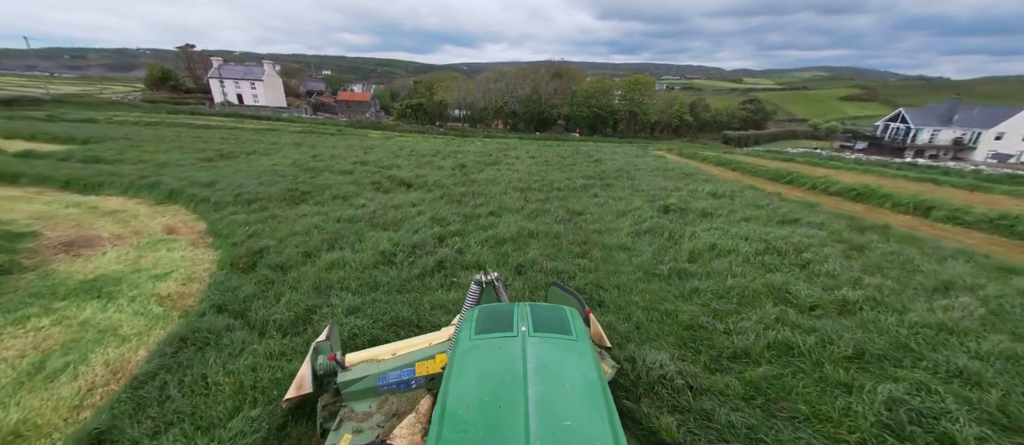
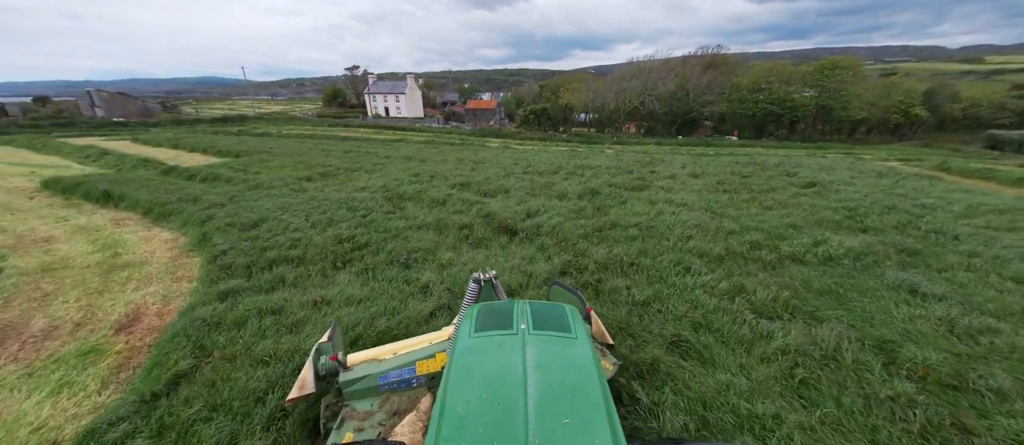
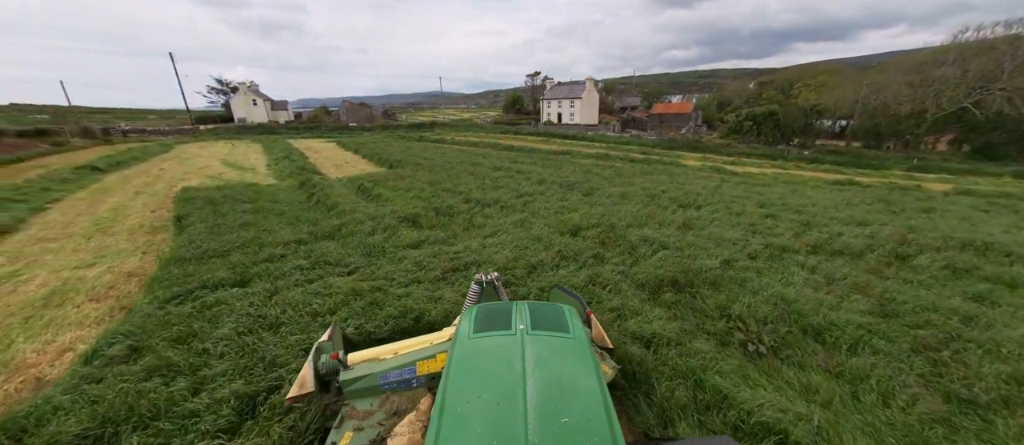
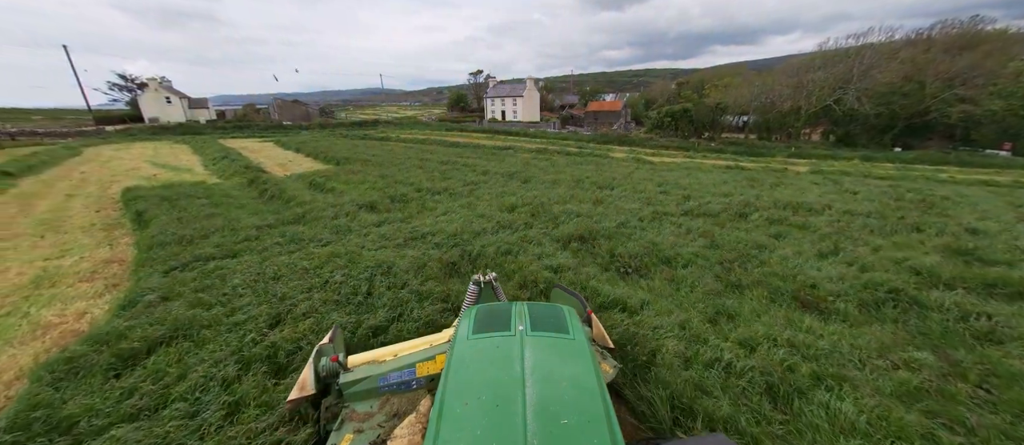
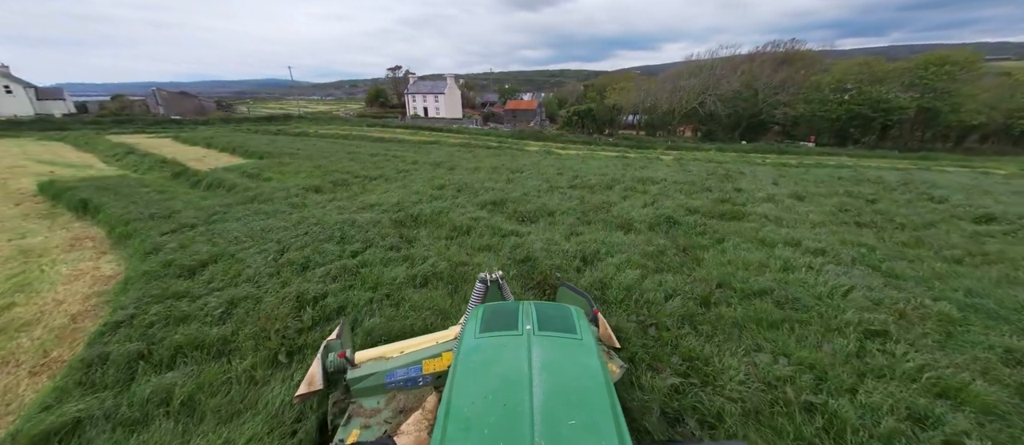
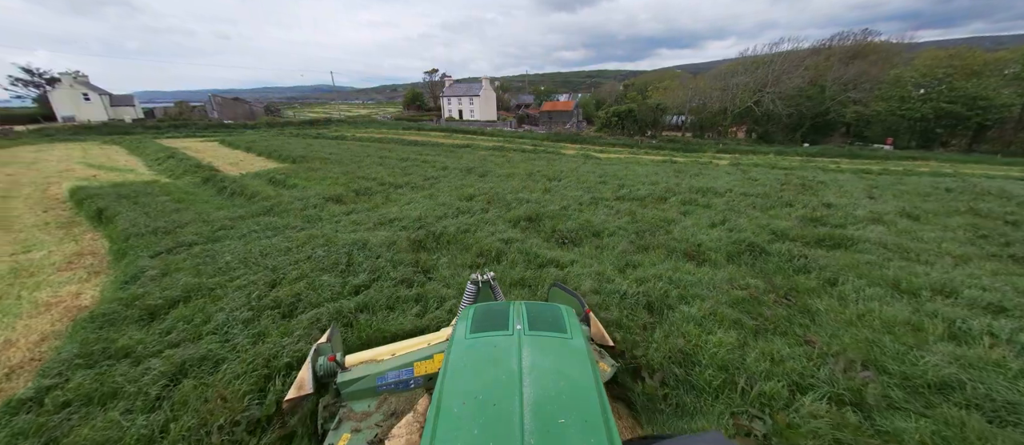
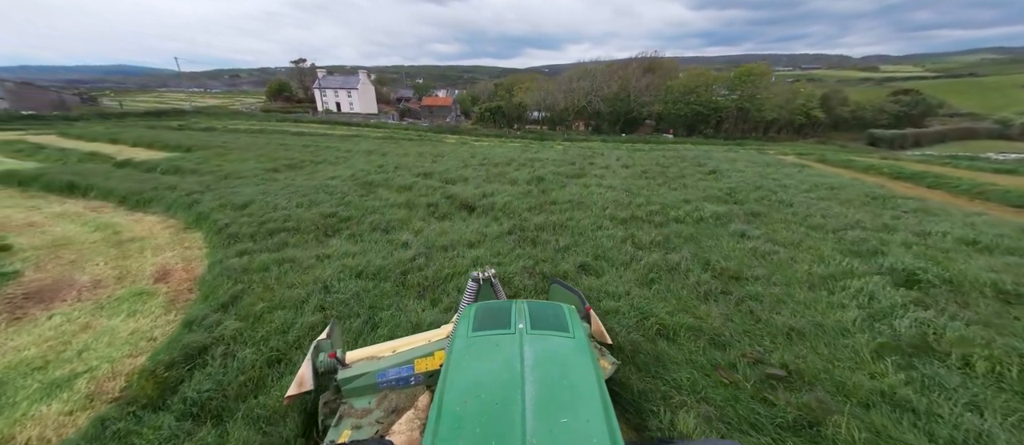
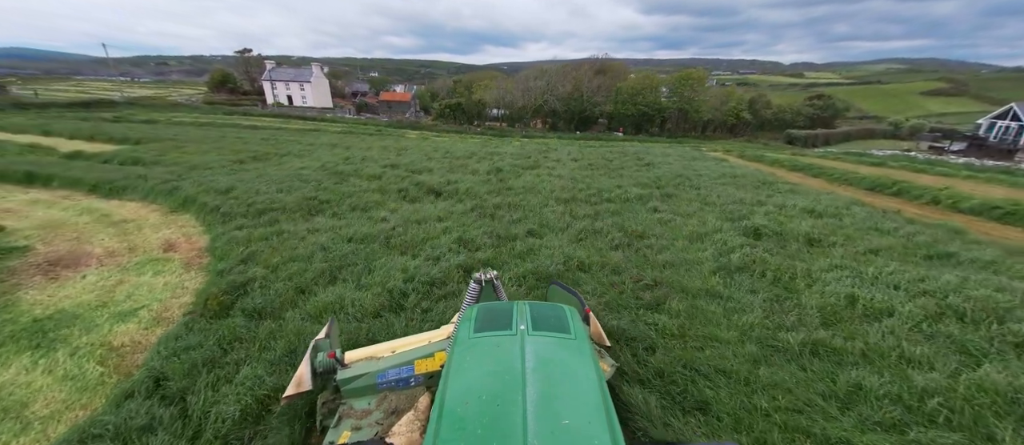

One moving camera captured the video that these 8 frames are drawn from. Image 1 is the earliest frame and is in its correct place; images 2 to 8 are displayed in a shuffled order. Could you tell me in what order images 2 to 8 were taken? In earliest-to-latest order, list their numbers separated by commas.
8, 7, 2, 5, 6, 4, 3
